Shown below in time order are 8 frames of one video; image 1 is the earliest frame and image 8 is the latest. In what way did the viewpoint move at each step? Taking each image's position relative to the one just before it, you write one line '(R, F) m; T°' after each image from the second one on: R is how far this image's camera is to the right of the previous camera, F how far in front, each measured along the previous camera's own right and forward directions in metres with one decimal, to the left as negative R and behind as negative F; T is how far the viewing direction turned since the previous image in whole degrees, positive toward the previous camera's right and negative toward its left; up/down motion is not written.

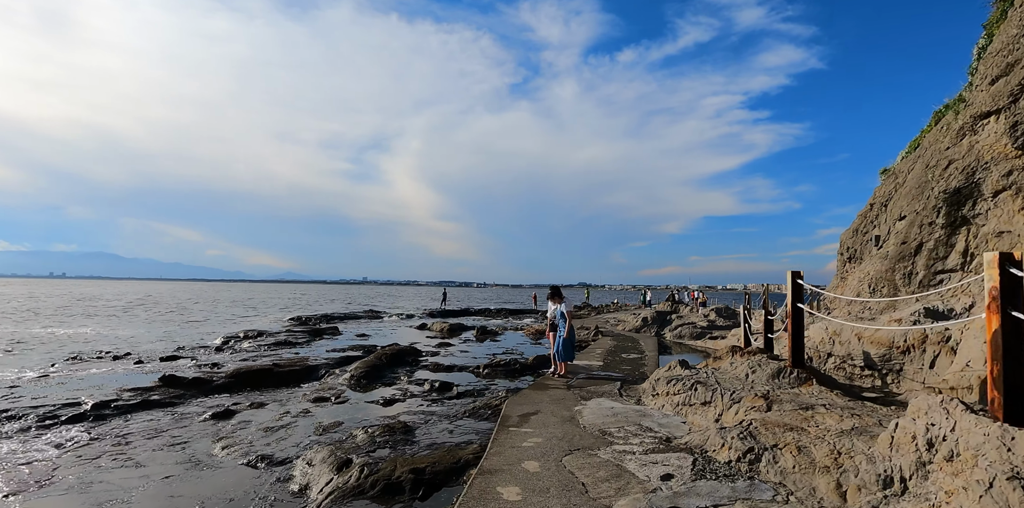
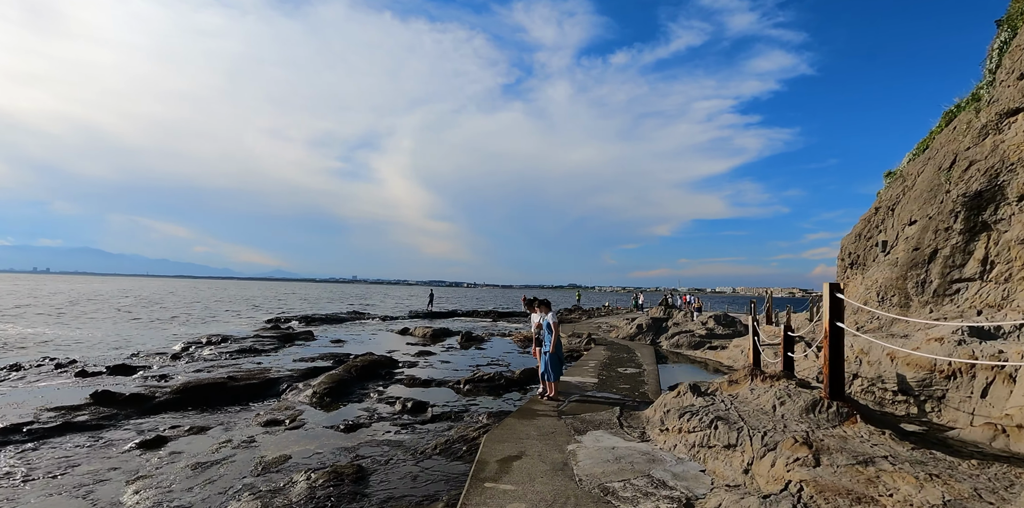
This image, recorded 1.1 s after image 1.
(+0.1, +1.1) m; +1°
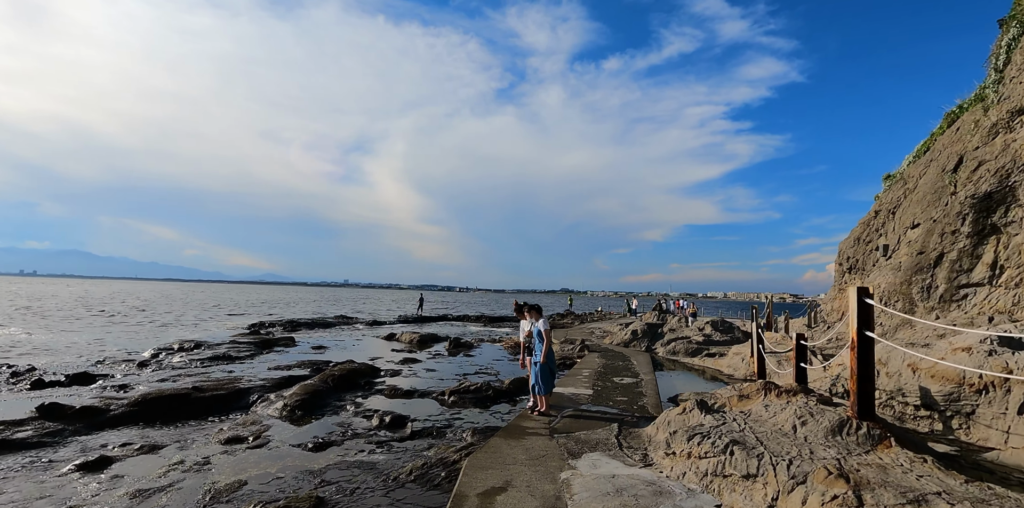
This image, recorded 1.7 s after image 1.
(+0.1, +0.7) m; +1°
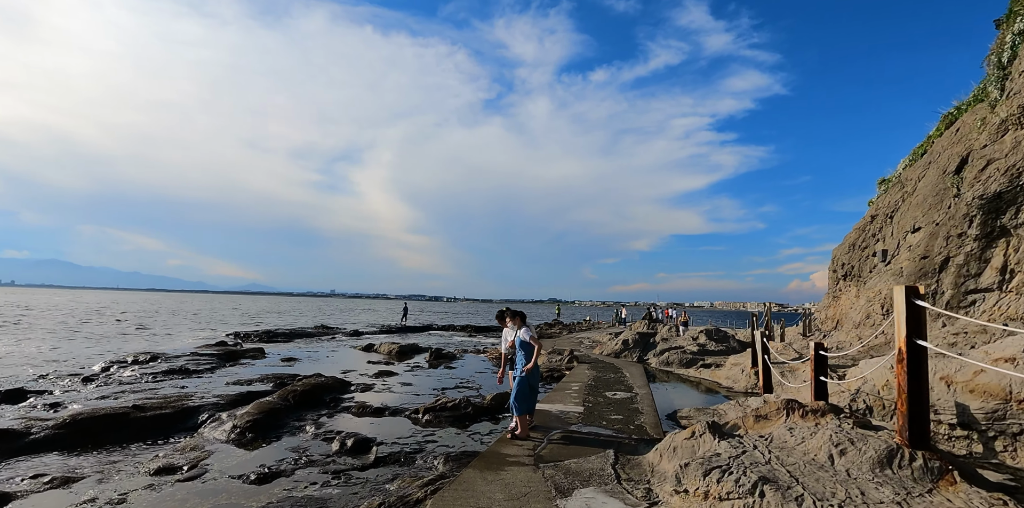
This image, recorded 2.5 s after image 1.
(+0.1, +0.9) m; +1°
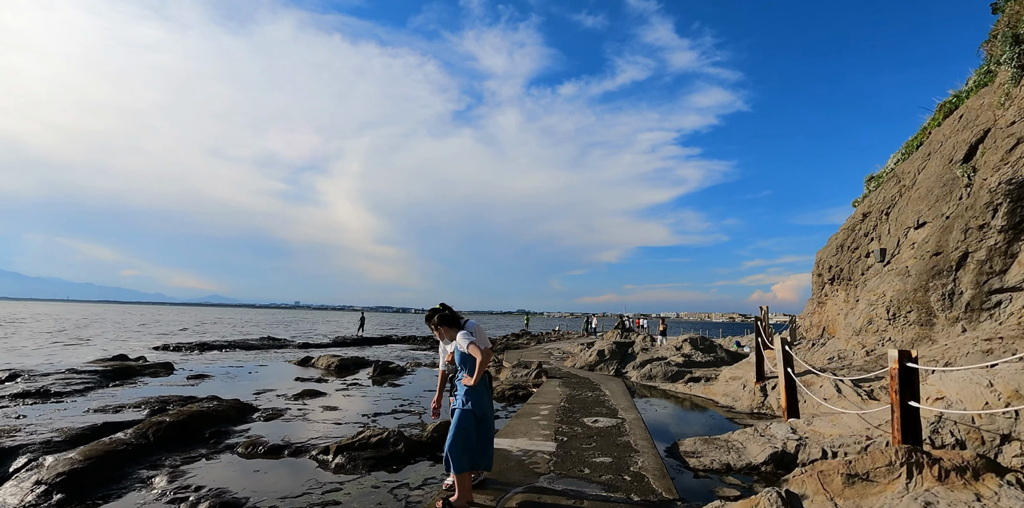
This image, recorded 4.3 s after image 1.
(+0.3, +2.1) m; +4°
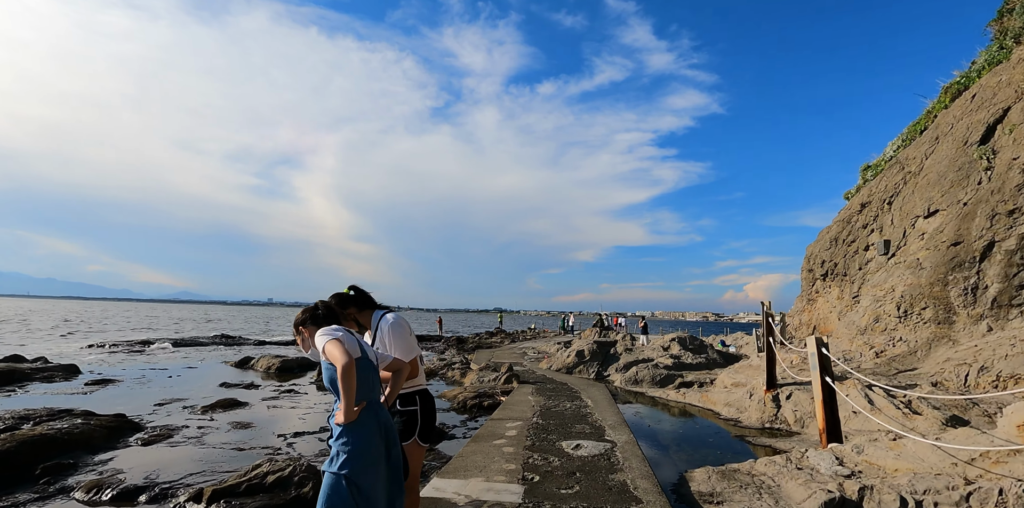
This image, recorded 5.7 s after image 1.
(+0.2, +1.6) m; +3°
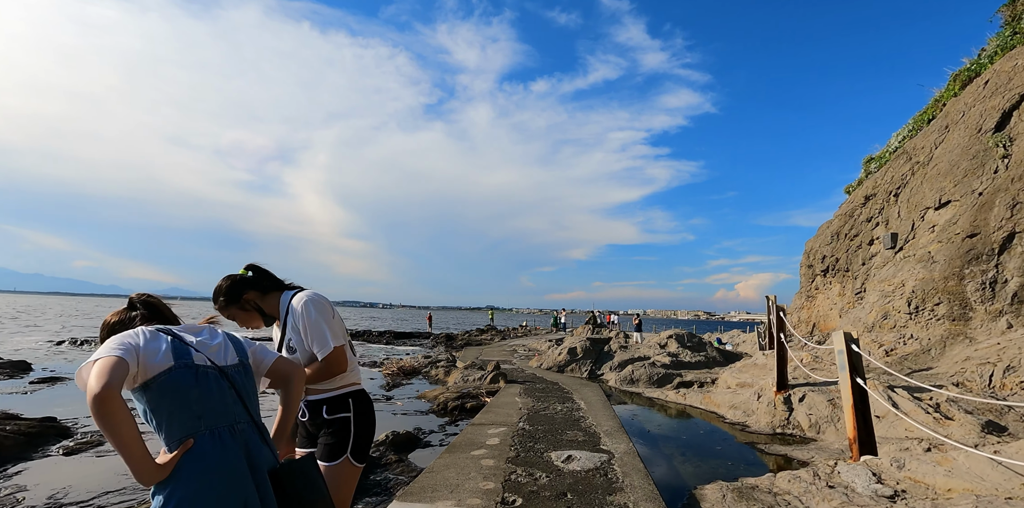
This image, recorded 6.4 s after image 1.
(+0.1, +0.7) m; +1°
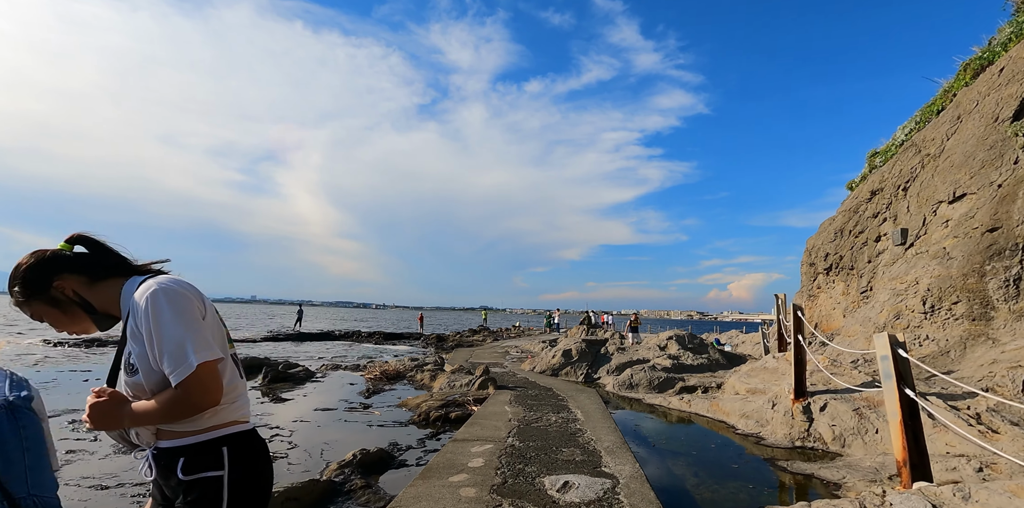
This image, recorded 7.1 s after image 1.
(+0.1, +0.7) m; +1°
